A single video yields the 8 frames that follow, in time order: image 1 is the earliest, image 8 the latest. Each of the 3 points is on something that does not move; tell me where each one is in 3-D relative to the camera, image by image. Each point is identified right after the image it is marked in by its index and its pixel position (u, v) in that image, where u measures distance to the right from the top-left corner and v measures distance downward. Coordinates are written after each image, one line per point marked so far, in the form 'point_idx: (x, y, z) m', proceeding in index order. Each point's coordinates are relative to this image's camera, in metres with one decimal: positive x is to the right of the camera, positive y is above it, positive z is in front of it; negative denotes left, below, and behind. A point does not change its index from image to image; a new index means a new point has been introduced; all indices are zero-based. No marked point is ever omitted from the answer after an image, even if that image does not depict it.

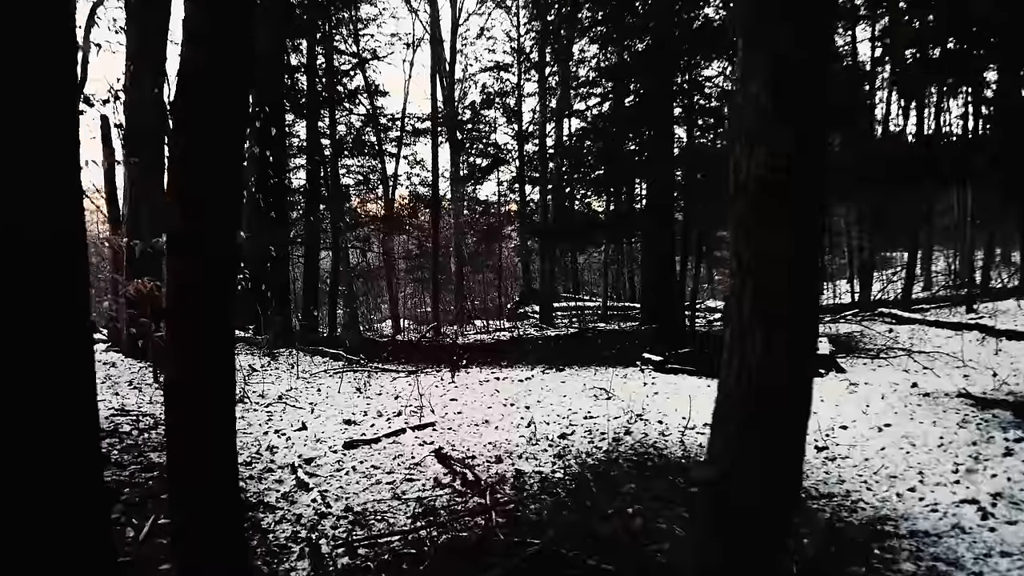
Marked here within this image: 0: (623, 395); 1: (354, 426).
0: (+1.6, -1.5, +10.0) m
1: (-1.8, -1.6, +8.0) m
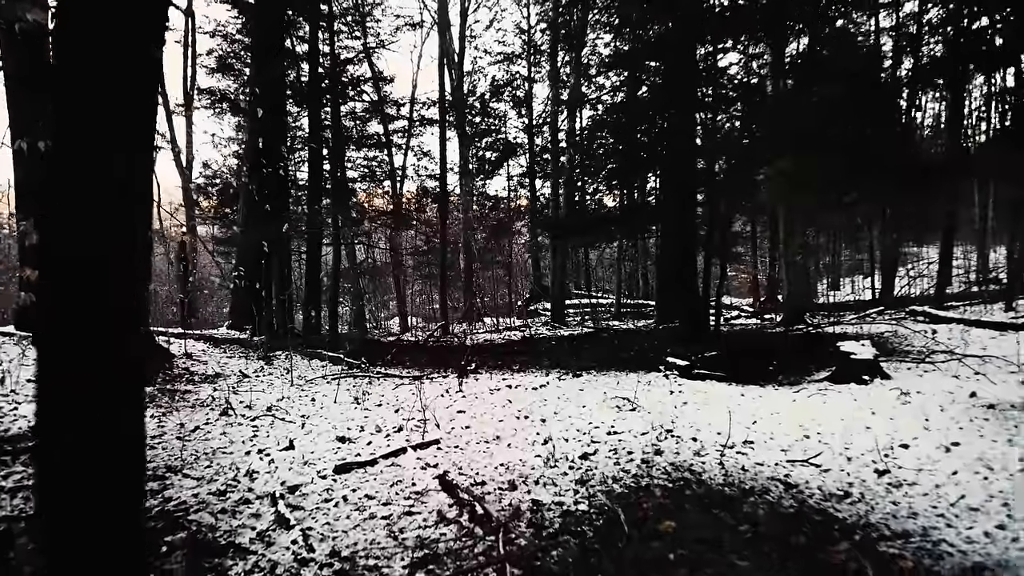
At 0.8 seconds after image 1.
0: (+1.8, -1.5, +9.0) m
1: (-1.6, -1.6, +7.1) m
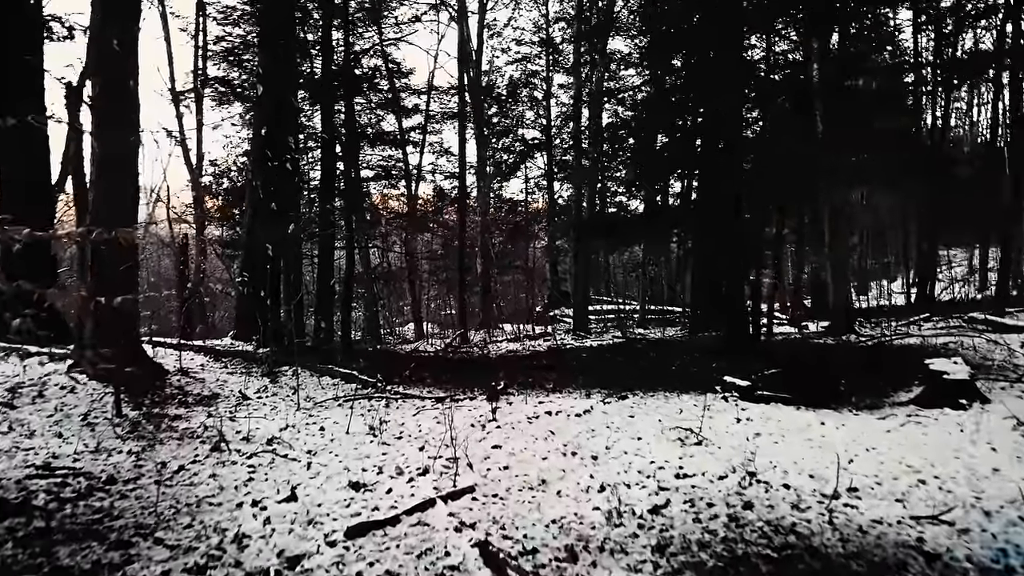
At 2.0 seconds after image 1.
0: (+2.2, -1.6, +7.6) m
1: (-1.2, -1.7, +5.8) m
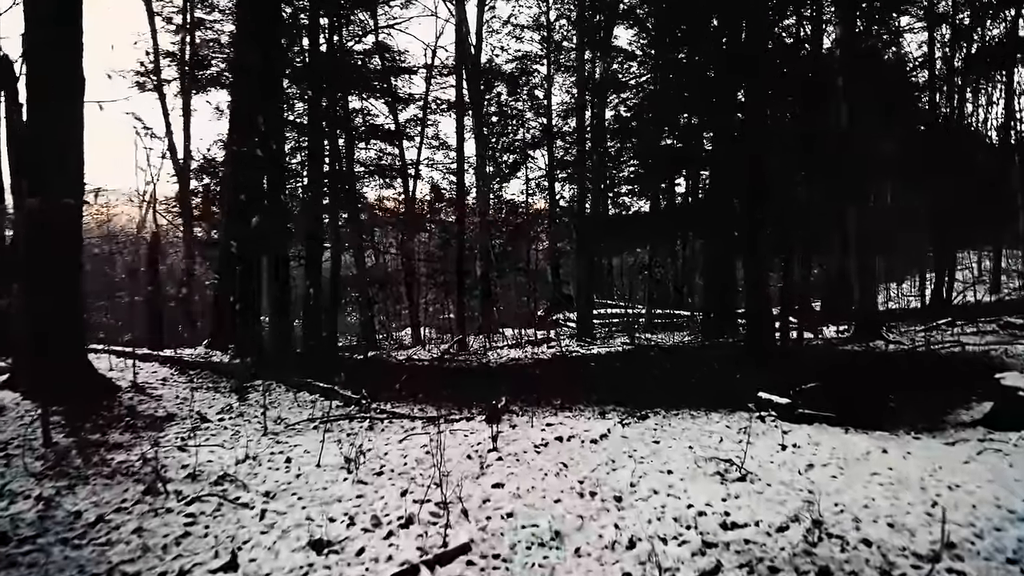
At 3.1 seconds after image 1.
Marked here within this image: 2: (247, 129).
0: (+2.3, -1.7, +6.3) m
1: (-1.2, -1.7, +4.5) m
2: (-4.8, +2.8, +12.6) m
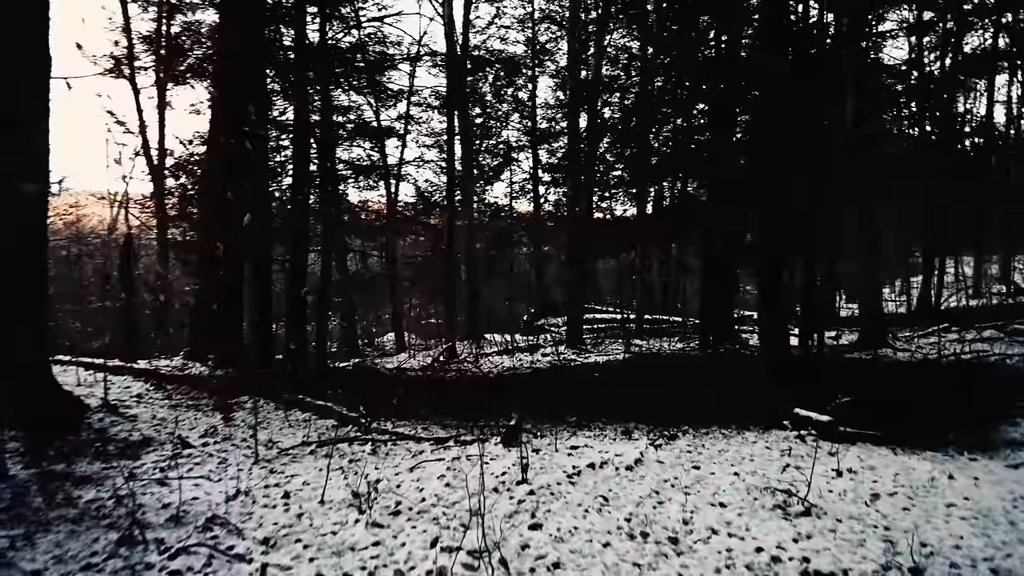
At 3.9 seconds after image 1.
0: (+2.5, -1.7, +5.6) m
1: (-0.8, -1.8, +3.6) m
2: (-4.7, +2.7, +11.7) m
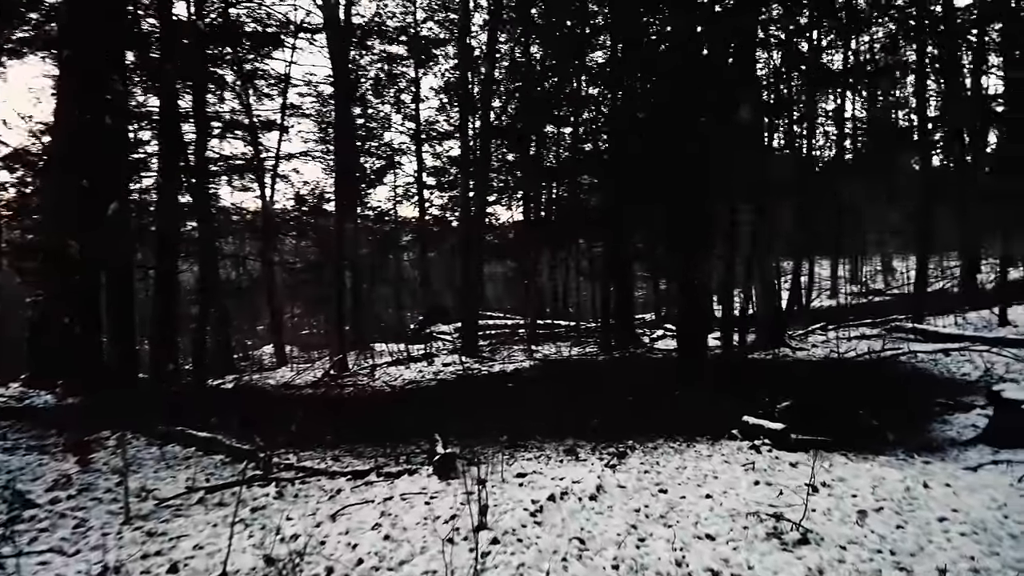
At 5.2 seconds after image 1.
0: (+2.2, -1.7, +5.0) m
1: (-0.8, -1.8, +2.5) m
2: (-6.0, +2.6, +9.8) m
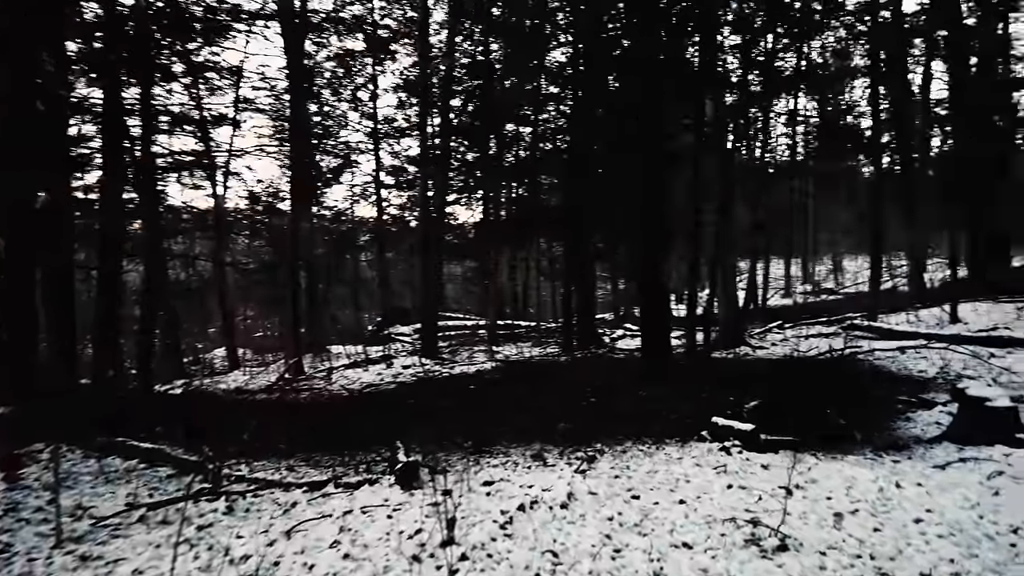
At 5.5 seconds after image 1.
0: (+2.0, -1.7, +4.8) m
1: (-0.8, -1.8, +2.2) m
2: (-6.5, +2.6, +9.2) m
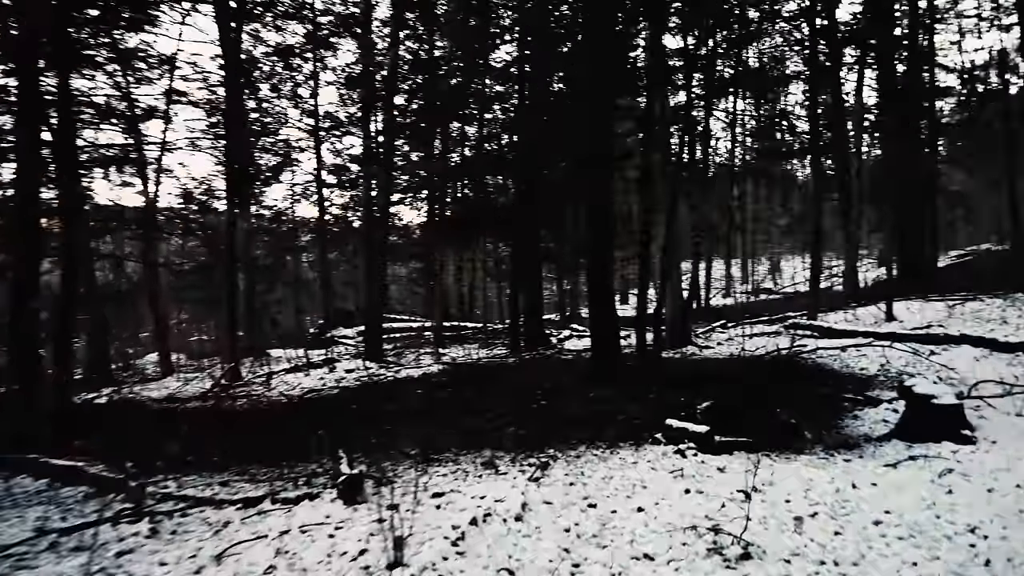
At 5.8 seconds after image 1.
0: (+1.7, -1.7, +4.7) m
1: (-0.9, -1.8, +1.8) m
2: (-7.2, +2.5, +8.4) m
